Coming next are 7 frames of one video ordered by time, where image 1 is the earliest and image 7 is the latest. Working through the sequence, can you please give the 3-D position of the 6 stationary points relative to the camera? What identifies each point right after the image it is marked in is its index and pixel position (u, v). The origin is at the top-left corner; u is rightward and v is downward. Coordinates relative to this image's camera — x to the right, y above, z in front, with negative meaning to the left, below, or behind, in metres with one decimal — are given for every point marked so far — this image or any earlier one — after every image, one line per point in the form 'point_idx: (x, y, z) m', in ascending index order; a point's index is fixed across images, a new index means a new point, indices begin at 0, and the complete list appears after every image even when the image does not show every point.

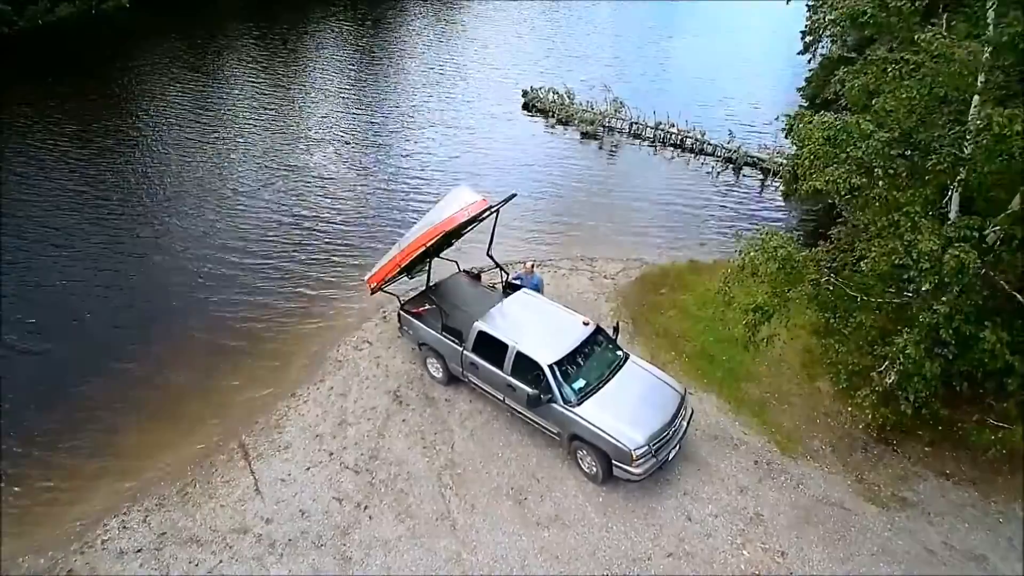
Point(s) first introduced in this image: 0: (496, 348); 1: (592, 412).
0: (-0.3, -1.2, +13.1) m
1: (+1.4, -2.2, +12.1) m
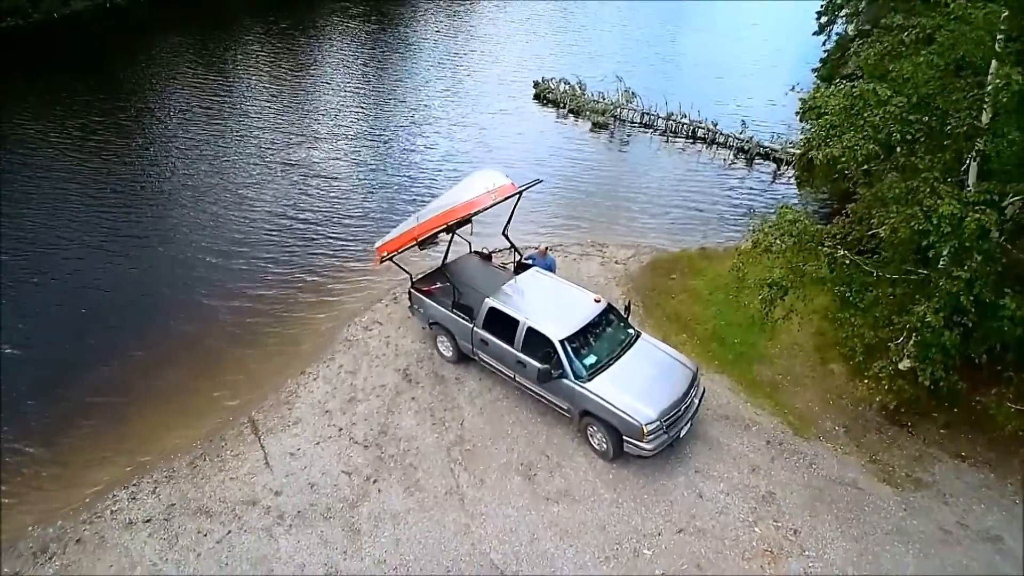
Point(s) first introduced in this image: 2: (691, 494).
0: (-0.1, -0.7, +13.0) m
1: (+1.6, -1.7, +12.0) m
2: (+3.0, -3.5, +11.8) m
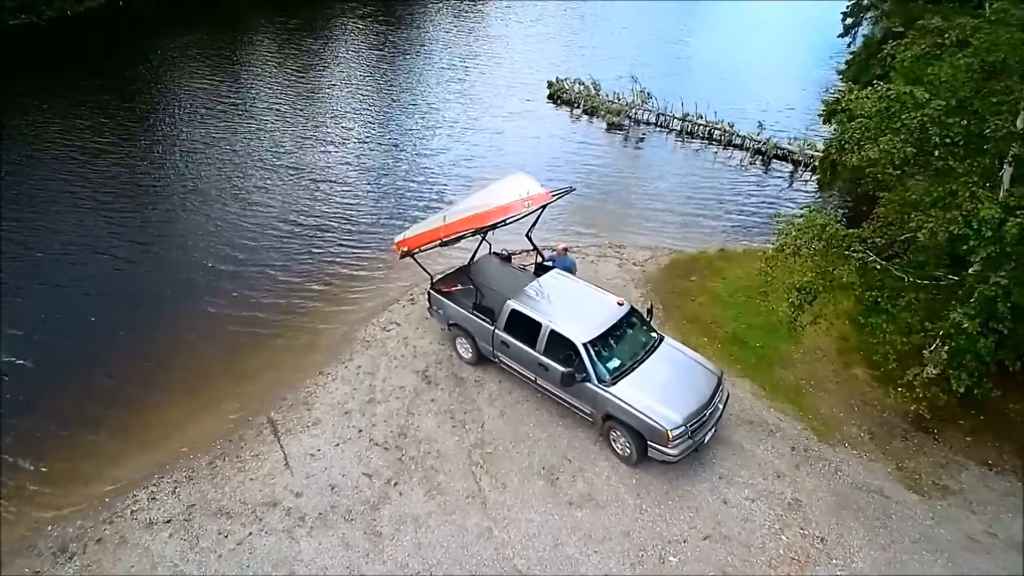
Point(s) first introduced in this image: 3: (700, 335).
0: (+0.3, -0.7, +12.9) m
1: (+2.0, -1.8, +11.9) m
2: (+3.4, -3.6, +11.6) m
3: (+4.3, -1.1, +15.6) m
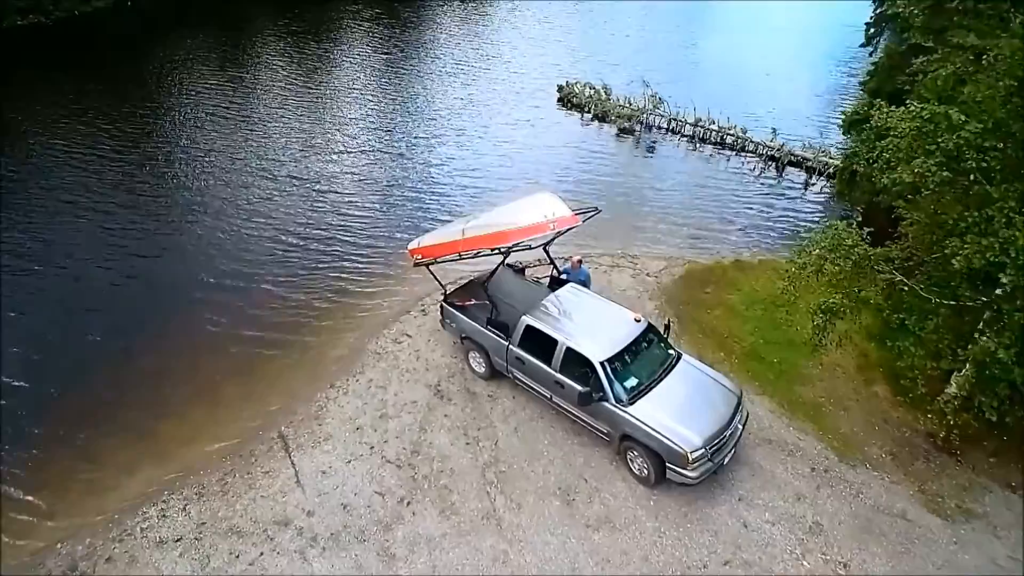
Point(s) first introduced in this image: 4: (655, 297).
0: (+0.6, -1.0, +12.7) m
1: (+2.3, -2.1, +11.7) m
2: (+3.7, -3.9, +11.4) m
3: (+4.6, -1.4, +15.4) m
4: (+3.6, -0.2, +17.4) m
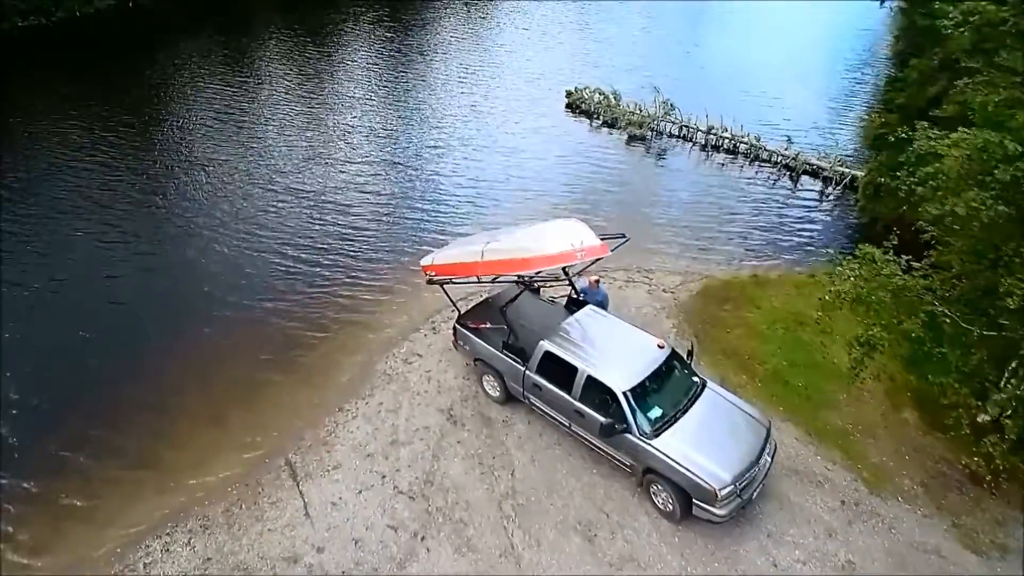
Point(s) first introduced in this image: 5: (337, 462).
0: (+0.9, -1.5, +12.2) m
1: (+2.6, -2.5, +11.2) m
2: (+4.0, -4.3, +10.9) m
3: (+4.9, -1.8, +14.9) m
4: (+3.9, -0.6, +16.9) m
5: (-3.3, -3.3, +13.0) m
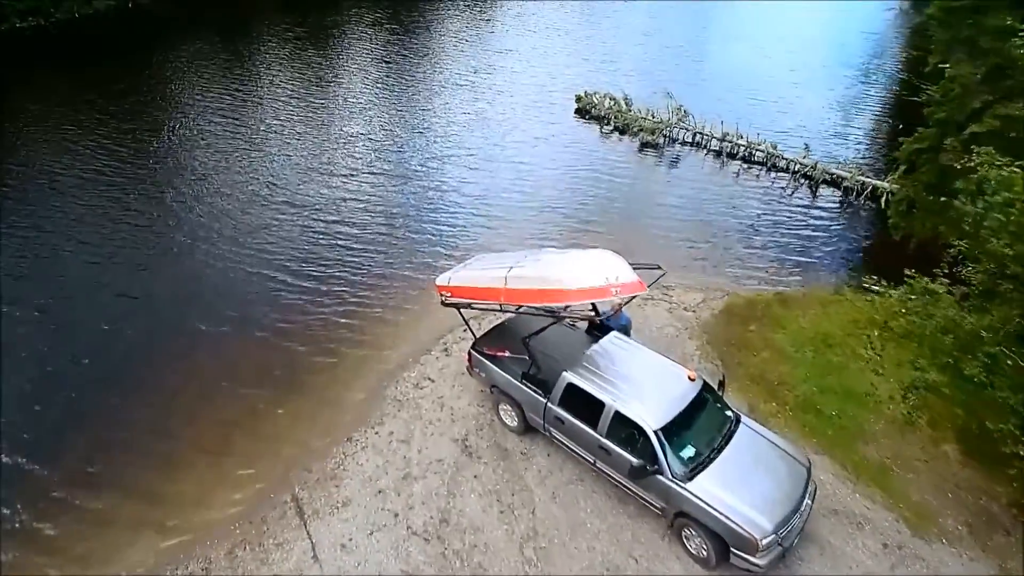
0: (+1.3, -1.9, +11.4) m
1: (+2.9, -3.0, +10.4) m
2: (+4.3, -4.8, +10.2) m
3: (+5.3, -2.3, +14.1) m
4: (+4.3, -1.1, +16.1) m
5: (-2.9, -3.8, +12.3) m
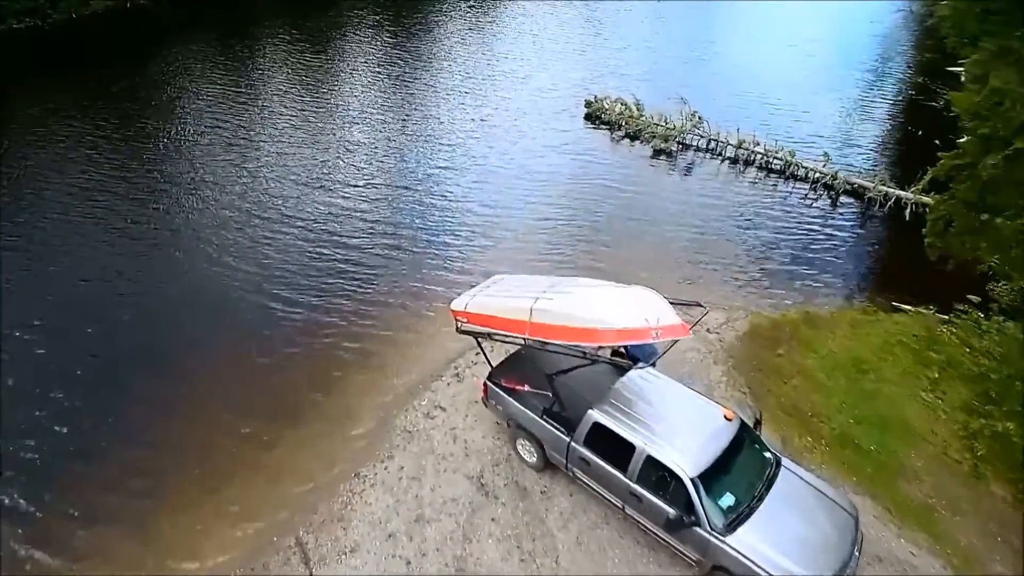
0: (+1.6, -2.4, +10.6) m
1: (+3.3, -3.5, +9.6) m
2: (+4.7, -5.3, +9.3) m
3: (+5.6, -2.8, +13.3) m
4: (+4.6, -1.6, +15.3) m
5: (-2.6, -4.2, +11.5) m
